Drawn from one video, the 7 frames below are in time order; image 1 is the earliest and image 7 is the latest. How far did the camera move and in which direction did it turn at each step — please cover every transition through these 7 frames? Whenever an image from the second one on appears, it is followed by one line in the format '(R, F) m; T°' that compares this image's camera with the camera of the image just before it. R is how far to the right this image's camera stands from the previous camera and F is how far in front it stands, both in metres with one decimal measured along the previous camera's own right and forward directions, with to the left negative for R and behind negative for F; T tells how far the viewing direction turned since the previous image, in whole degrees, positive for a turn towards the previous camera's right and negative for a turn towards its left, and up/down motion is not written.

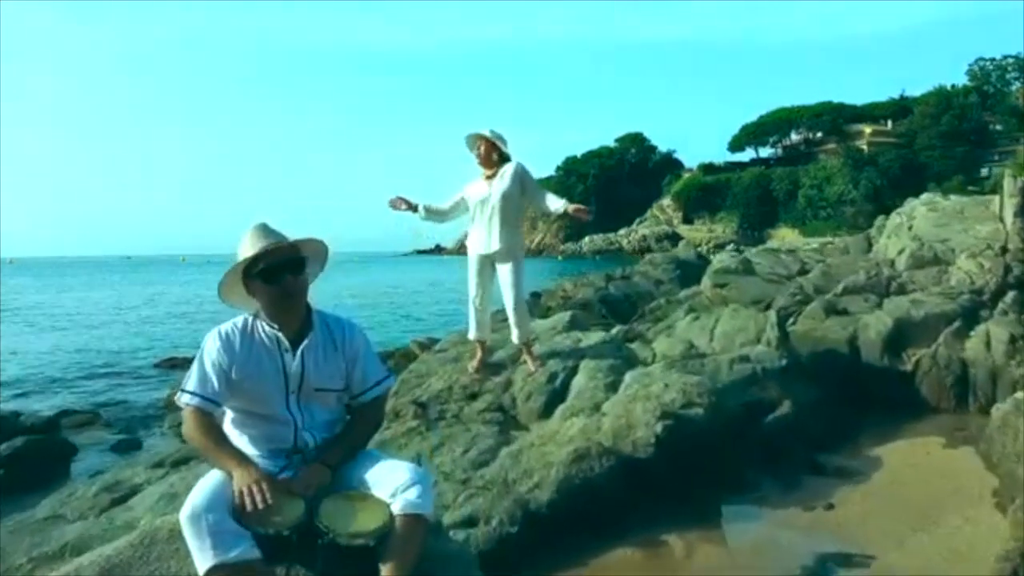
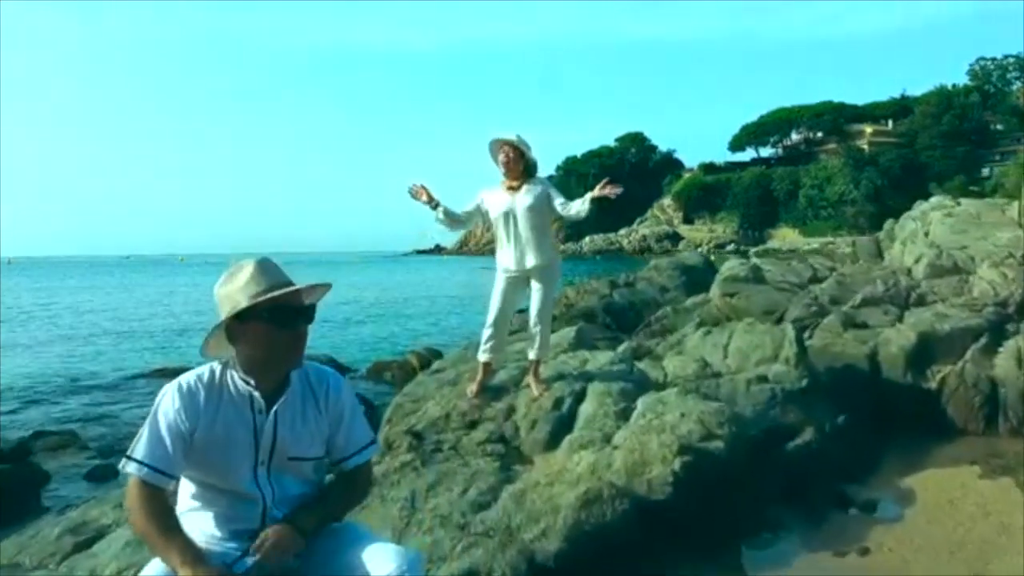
(0.0, +0.8) m; 0°
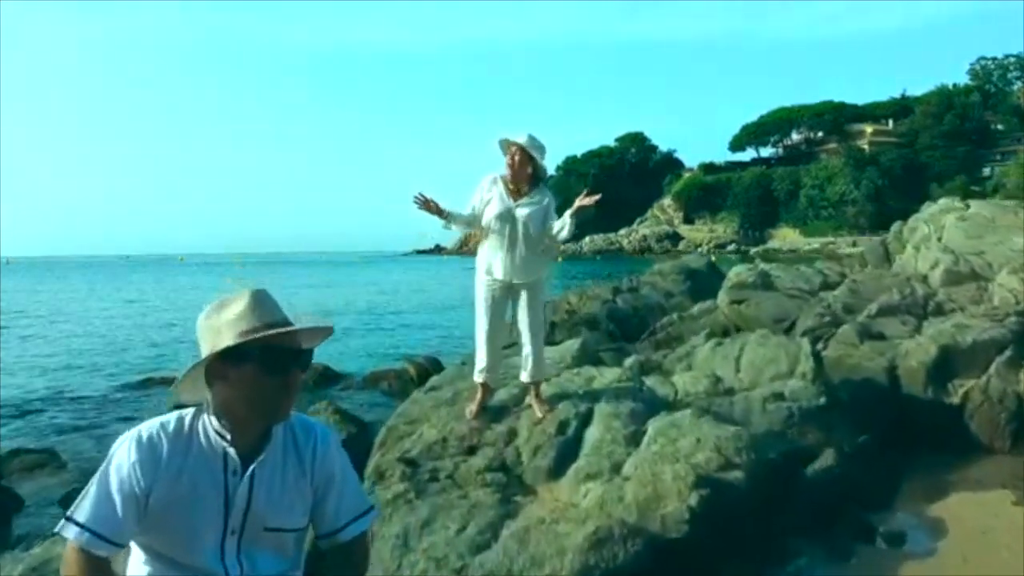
(0.0, +0.7) m; 0°
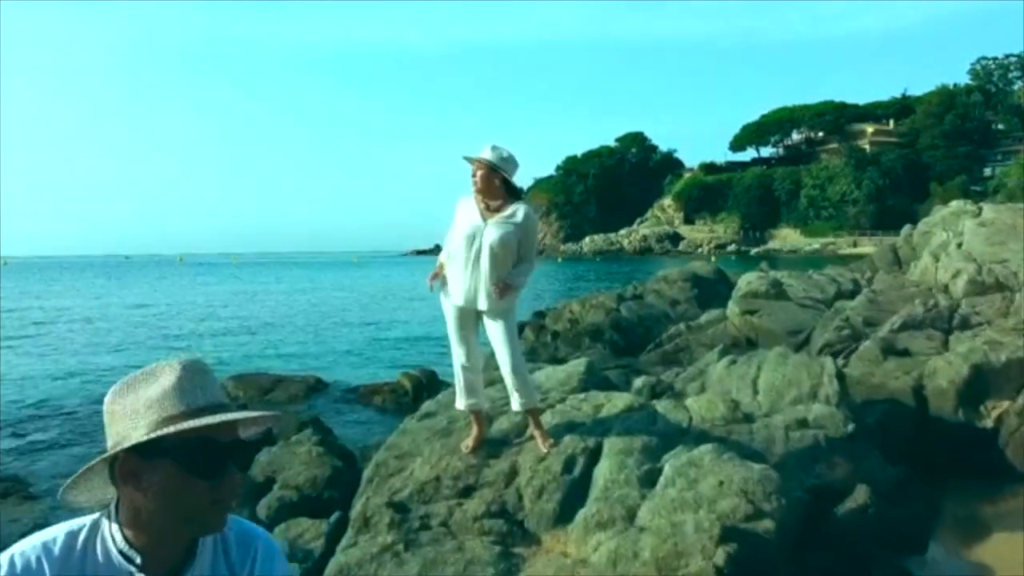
(0.0, +0.9) m; 0°
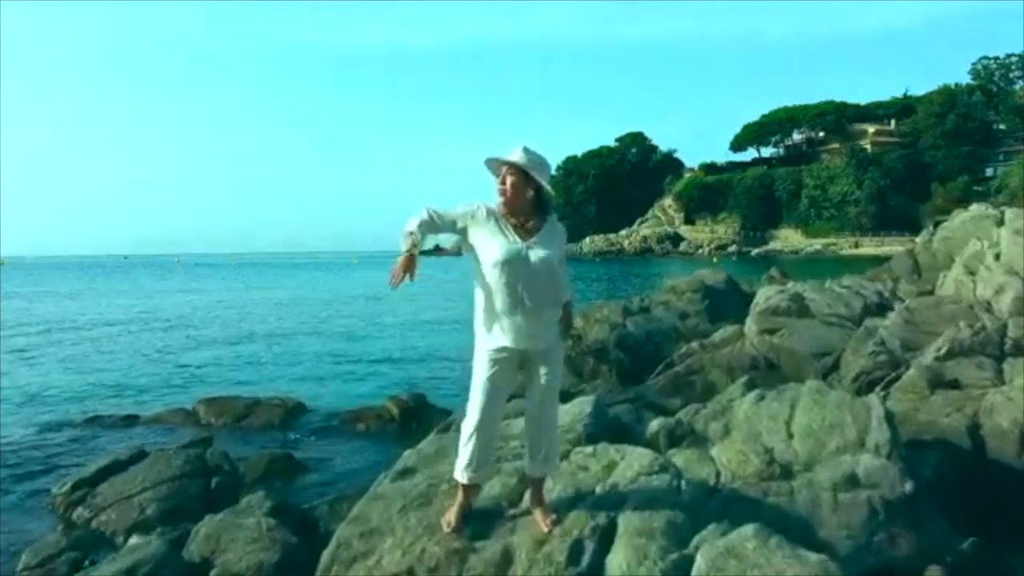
(0.0, +1.7) m; 0°
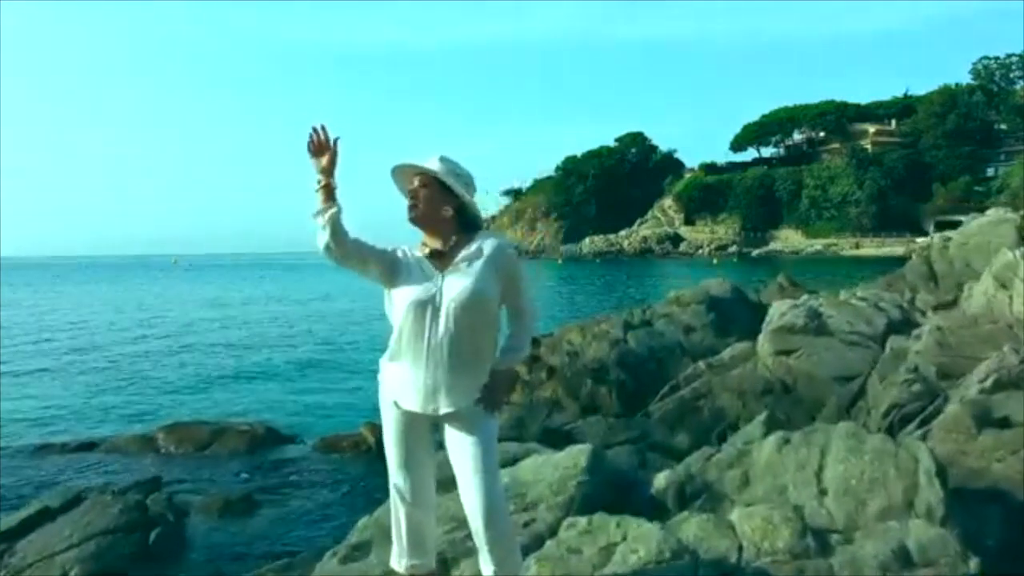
(+0.1, +1.6) m; 0°
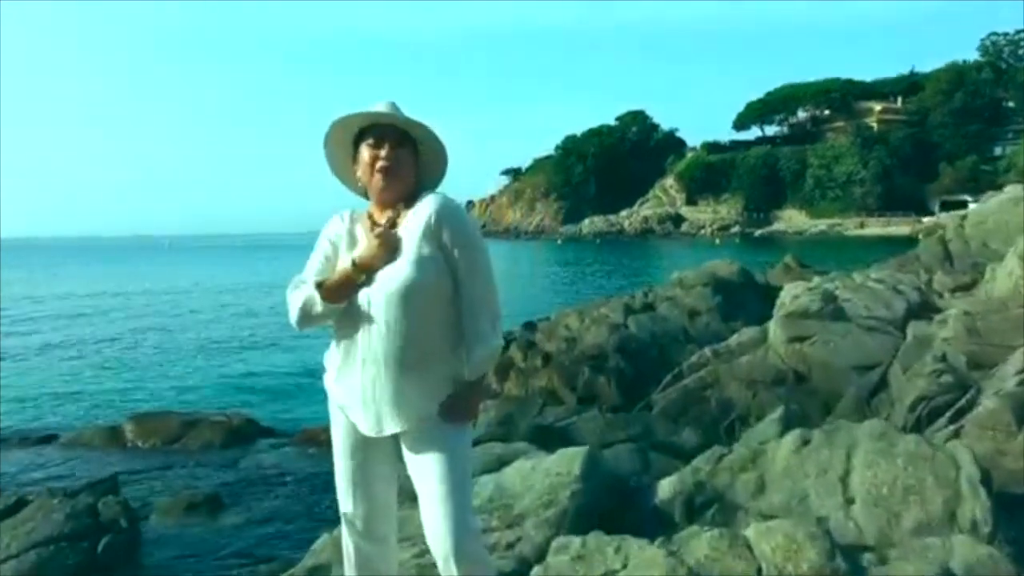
(+0.1, +1.1) m; 0°
